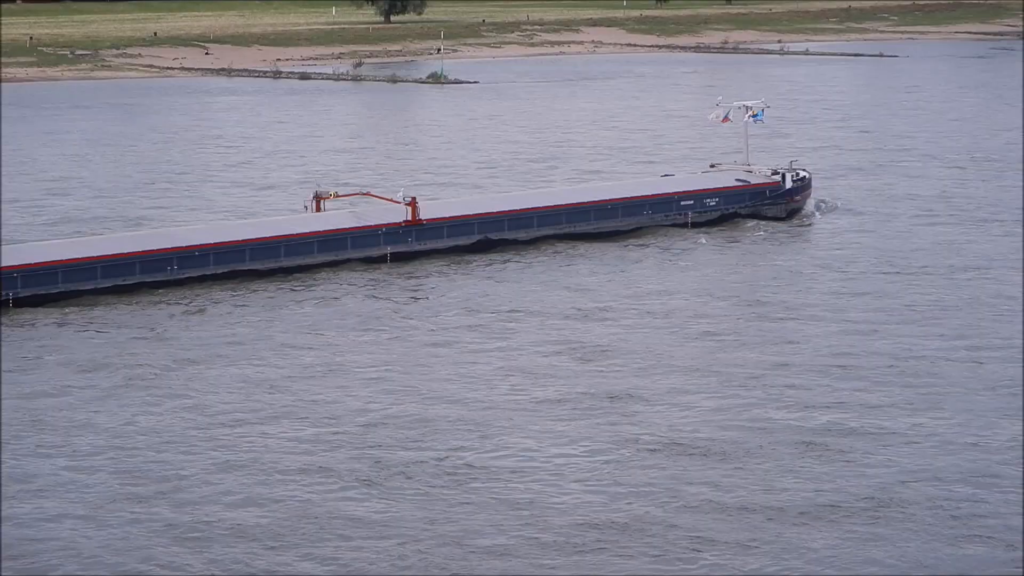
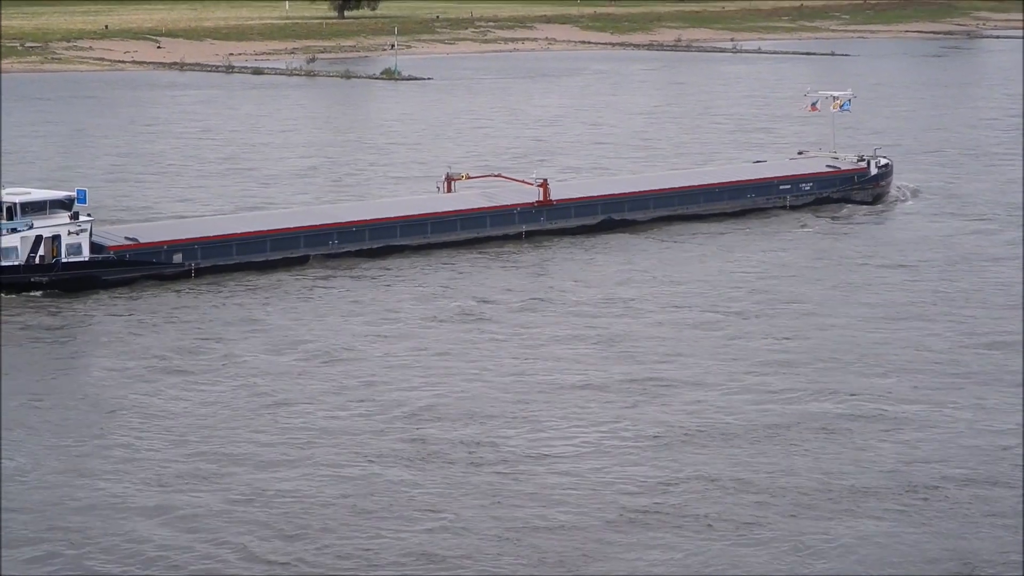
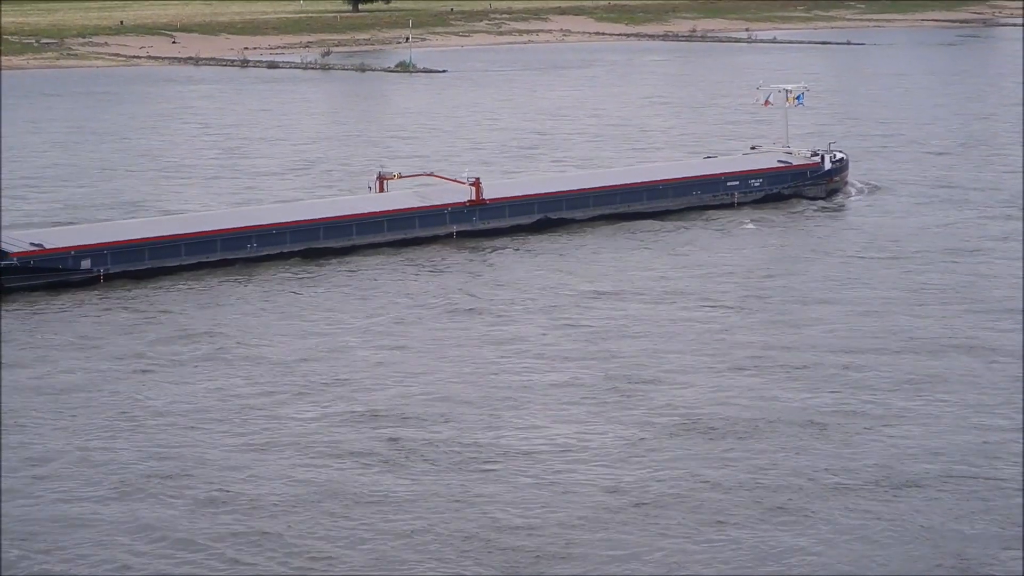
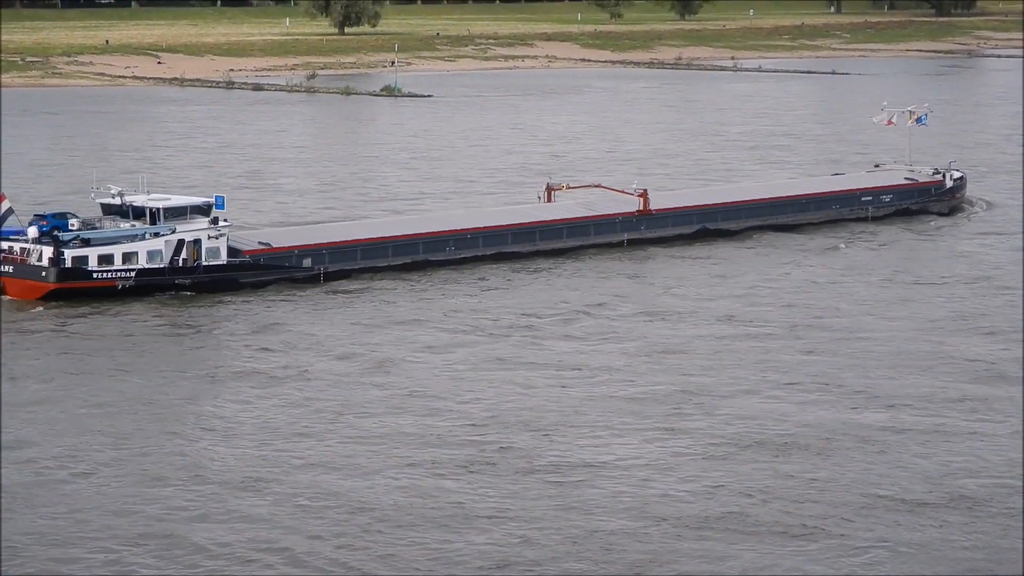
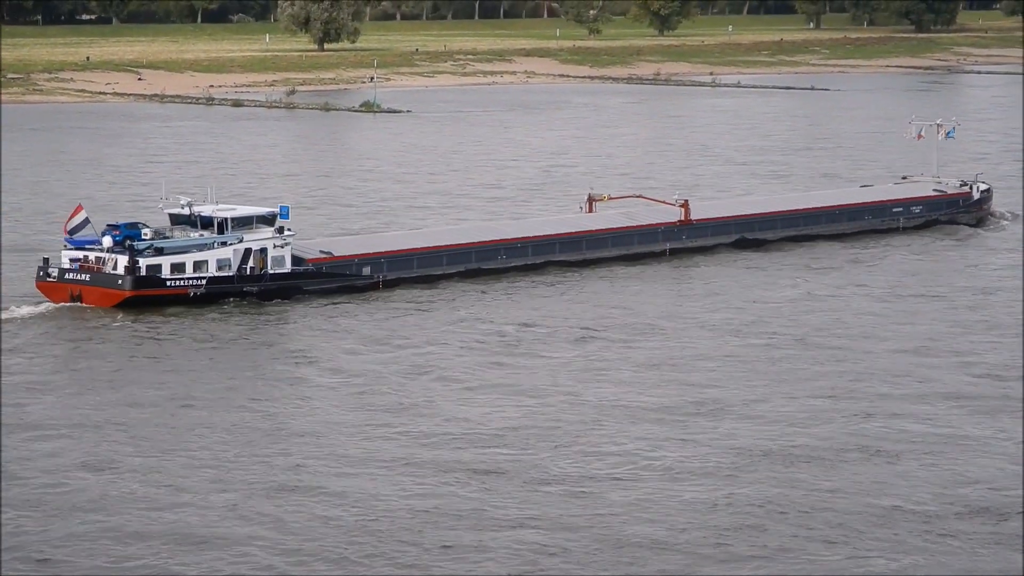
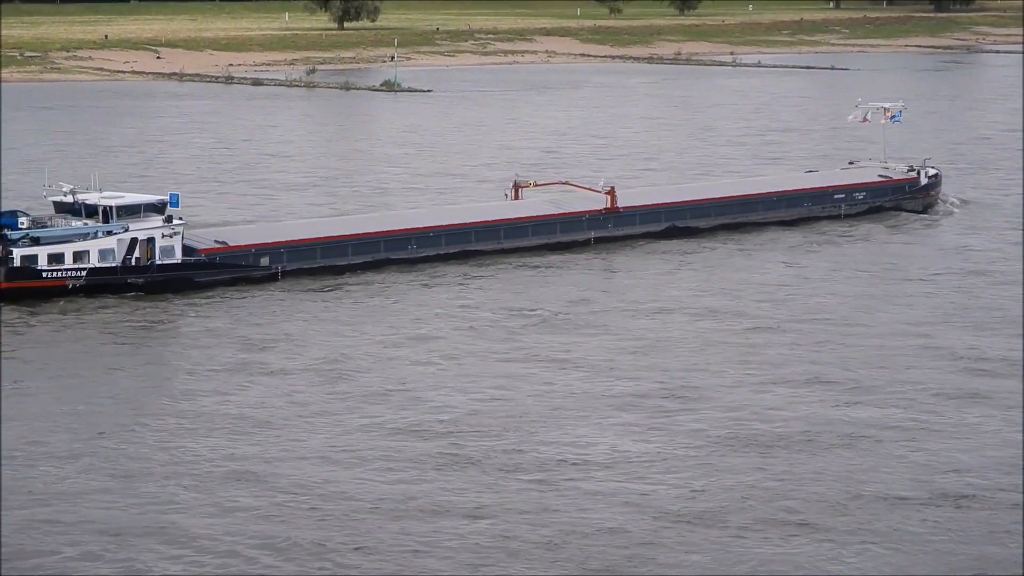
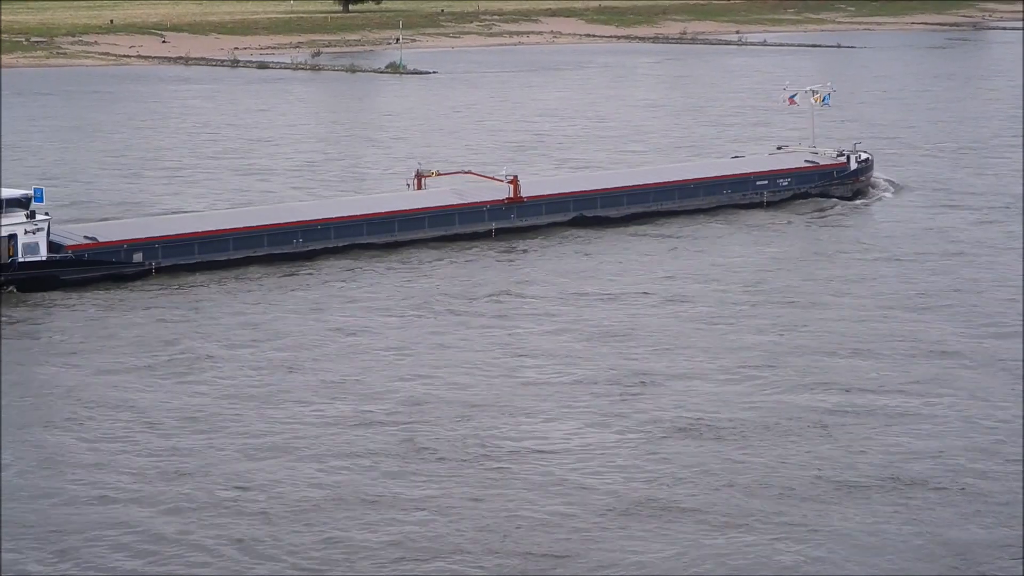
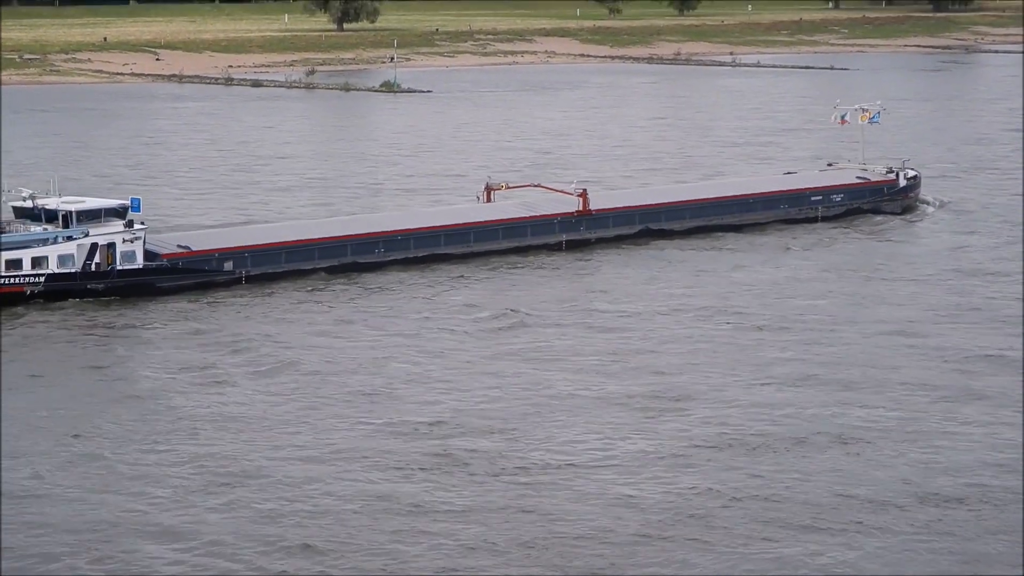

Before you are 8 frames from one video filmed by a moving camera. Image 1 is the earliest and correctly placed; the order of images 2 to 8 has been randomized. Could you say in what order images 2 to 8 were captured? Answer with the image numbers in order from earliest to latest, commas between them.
3, 7, 2, 8, 6, 4, 5
